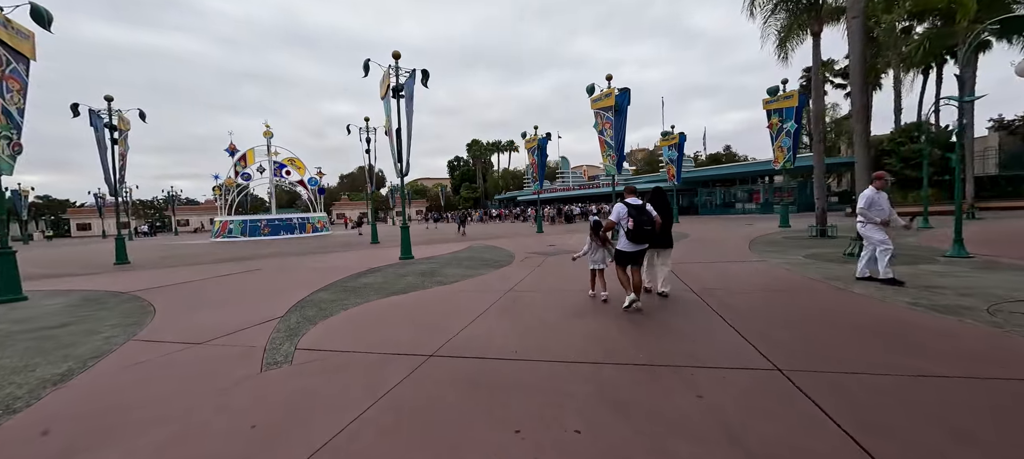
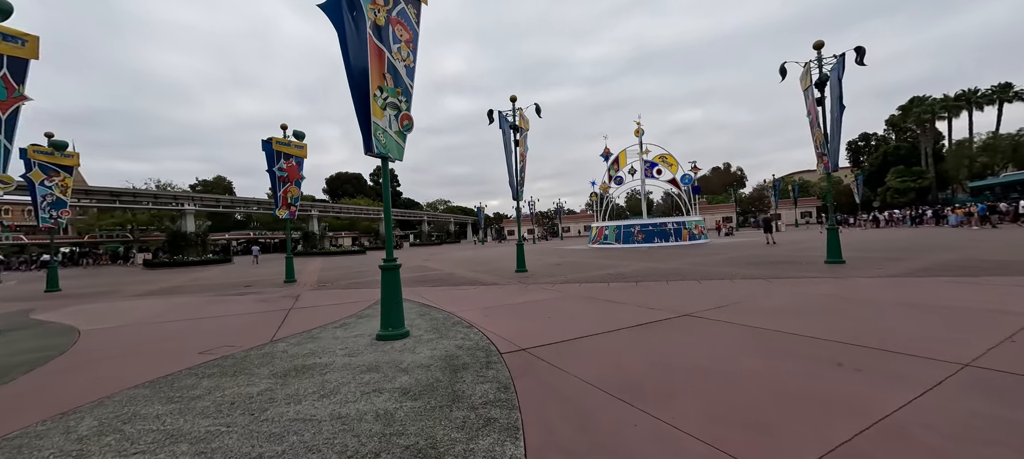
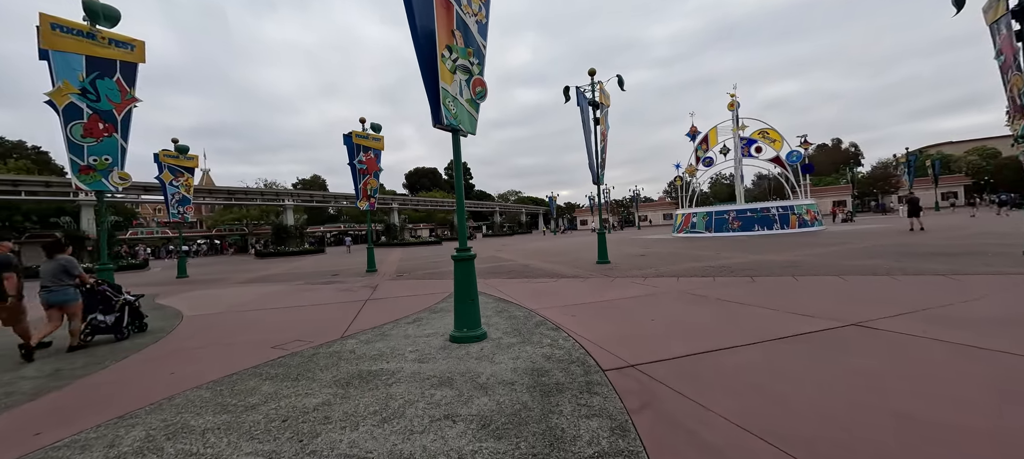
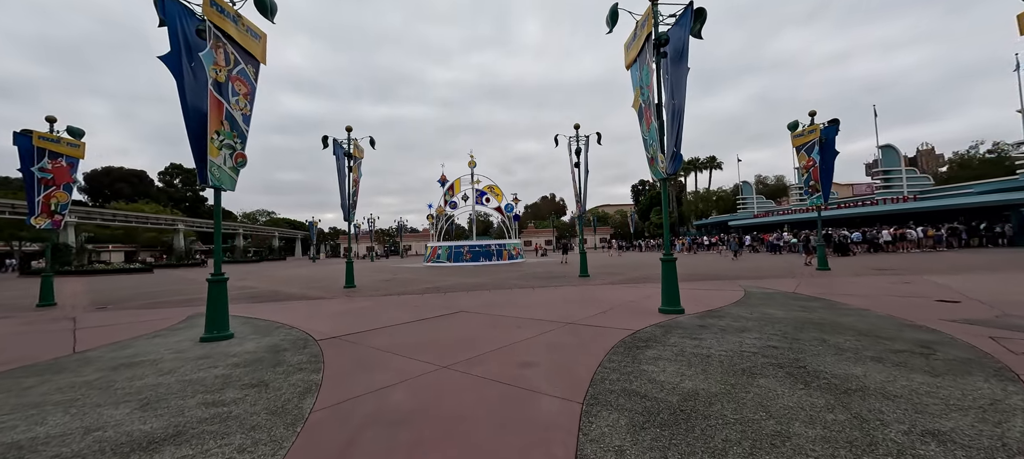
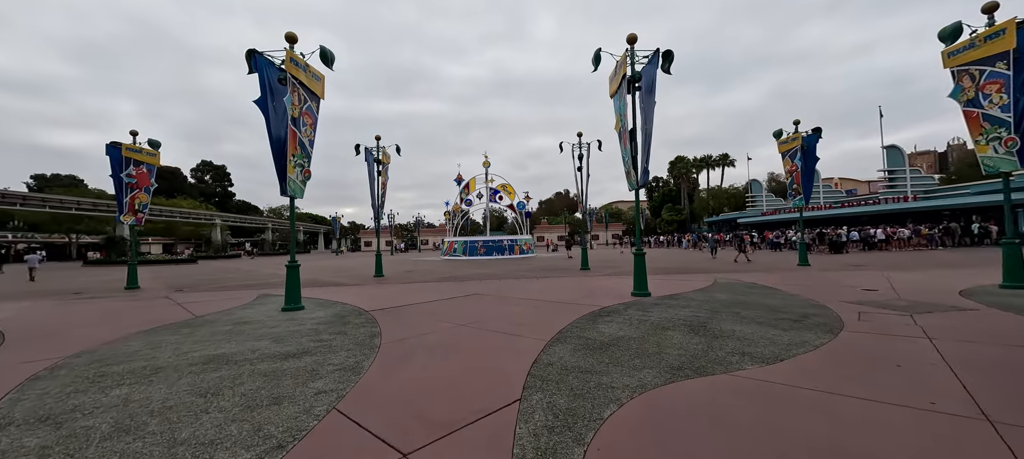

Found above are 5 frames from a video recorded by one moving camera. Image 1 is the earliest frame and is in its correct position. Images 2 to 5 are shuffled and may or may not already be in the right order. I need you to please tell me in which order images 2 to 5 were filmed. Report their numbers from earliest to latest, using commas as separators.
5, 4, 2, 3
